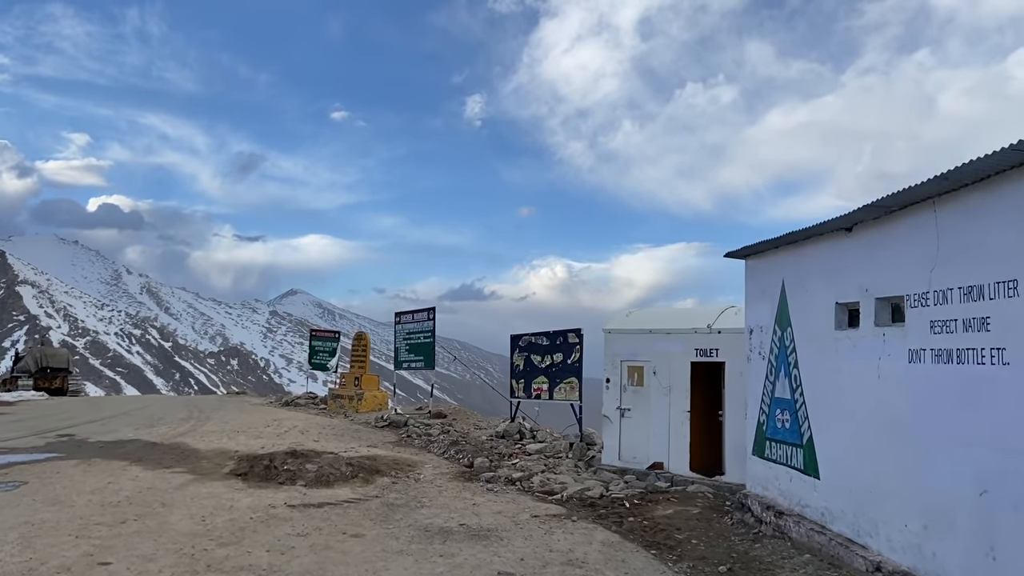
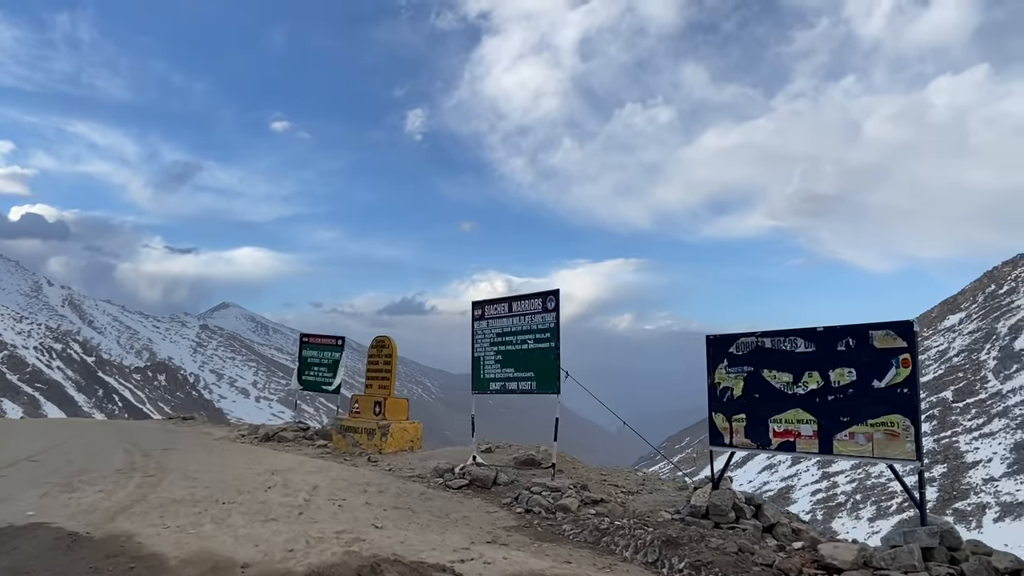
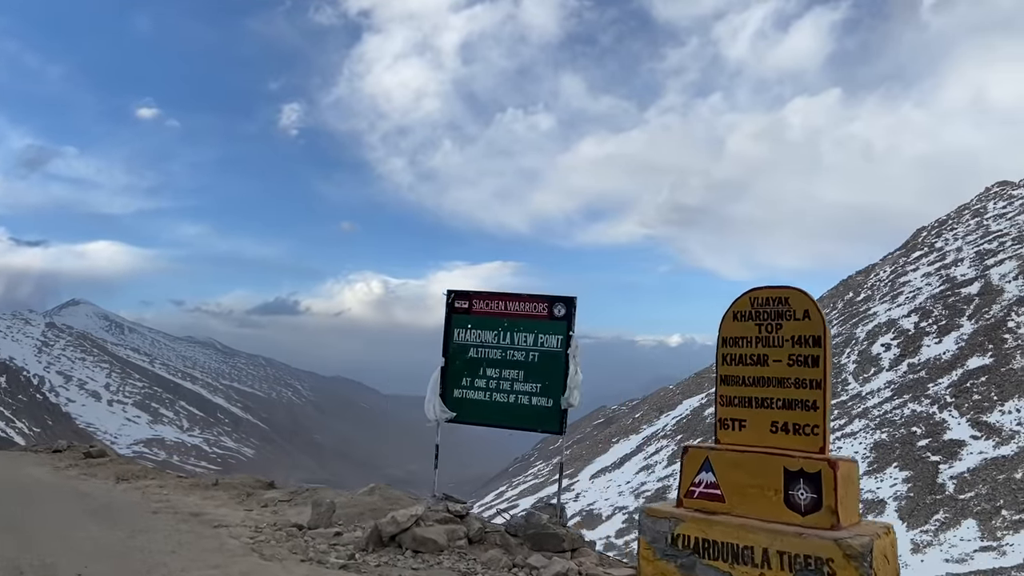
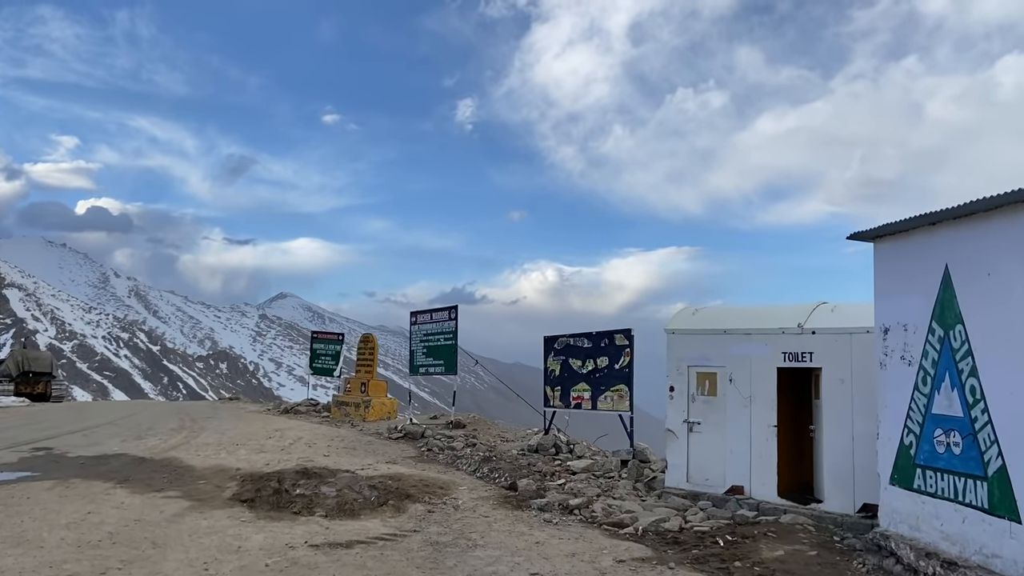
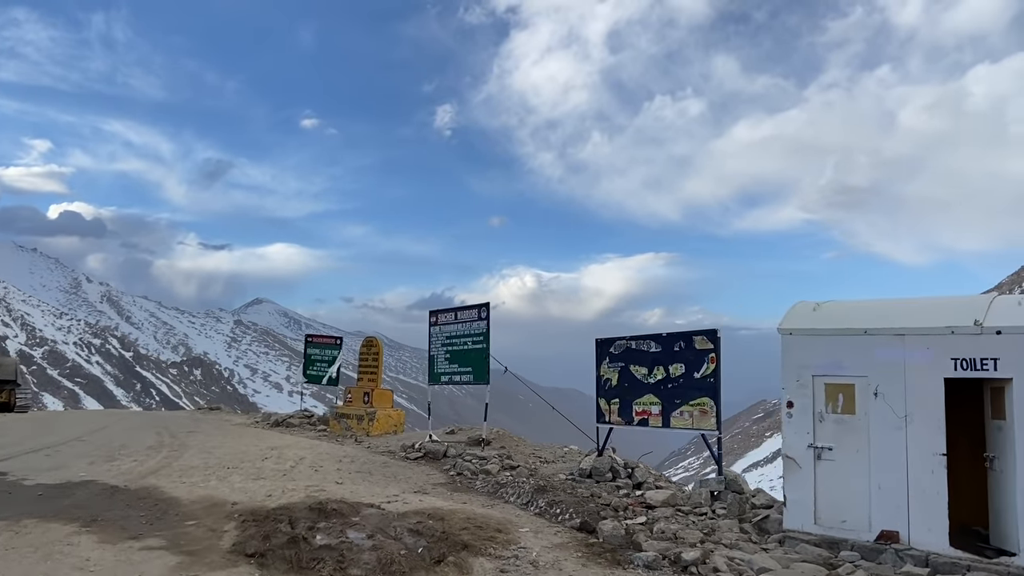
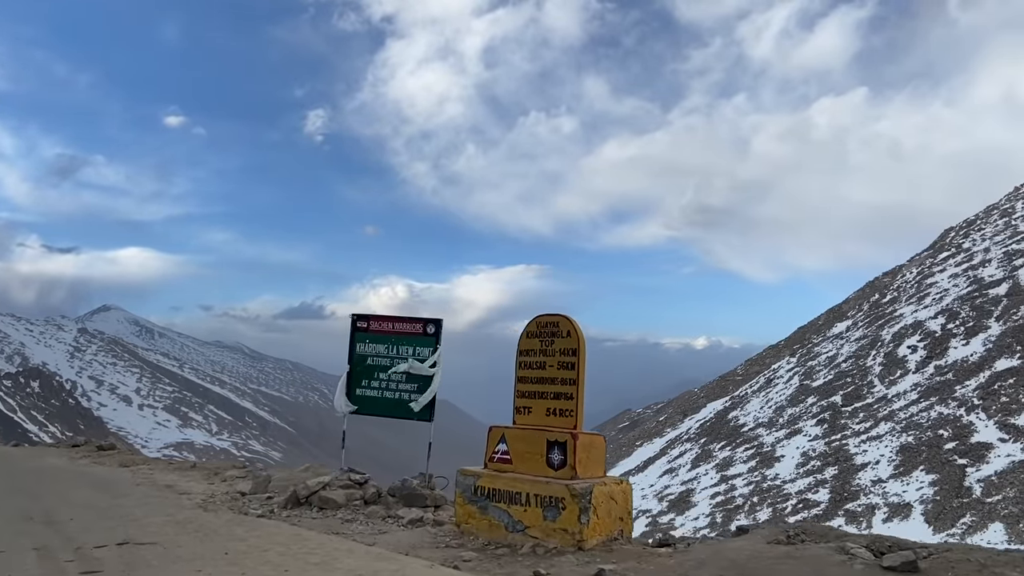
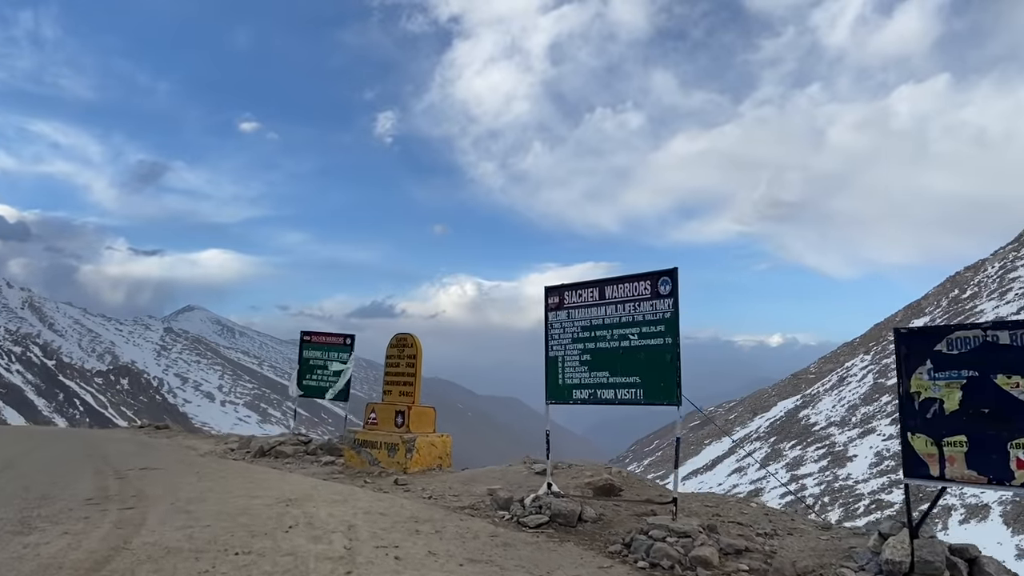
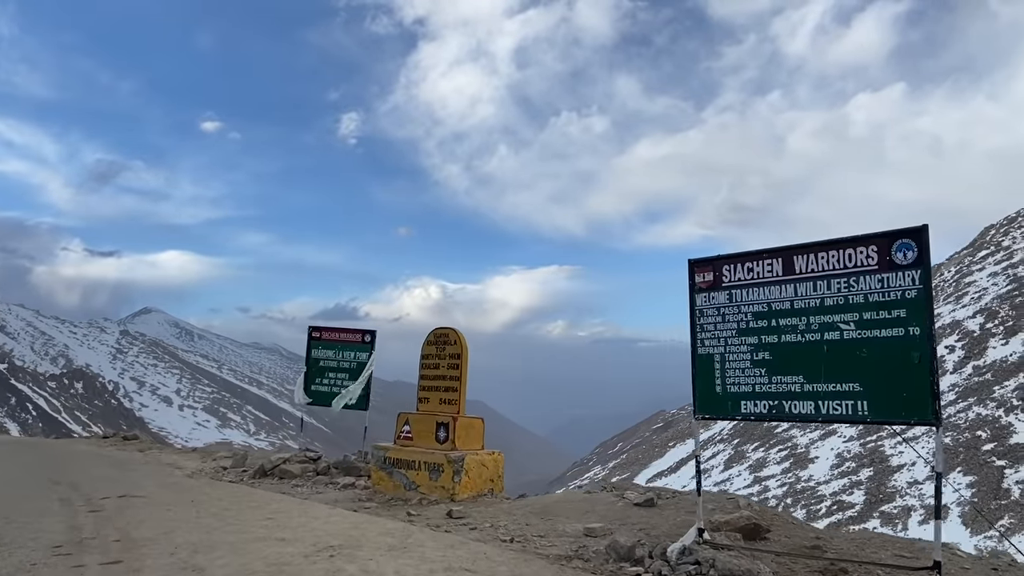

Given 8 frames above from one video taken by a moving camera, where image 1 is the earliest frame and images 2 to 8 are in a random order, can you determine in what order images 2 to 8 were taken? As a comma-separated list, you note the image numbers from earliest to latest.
4, 5, 2, 7, 8, 6, 3
